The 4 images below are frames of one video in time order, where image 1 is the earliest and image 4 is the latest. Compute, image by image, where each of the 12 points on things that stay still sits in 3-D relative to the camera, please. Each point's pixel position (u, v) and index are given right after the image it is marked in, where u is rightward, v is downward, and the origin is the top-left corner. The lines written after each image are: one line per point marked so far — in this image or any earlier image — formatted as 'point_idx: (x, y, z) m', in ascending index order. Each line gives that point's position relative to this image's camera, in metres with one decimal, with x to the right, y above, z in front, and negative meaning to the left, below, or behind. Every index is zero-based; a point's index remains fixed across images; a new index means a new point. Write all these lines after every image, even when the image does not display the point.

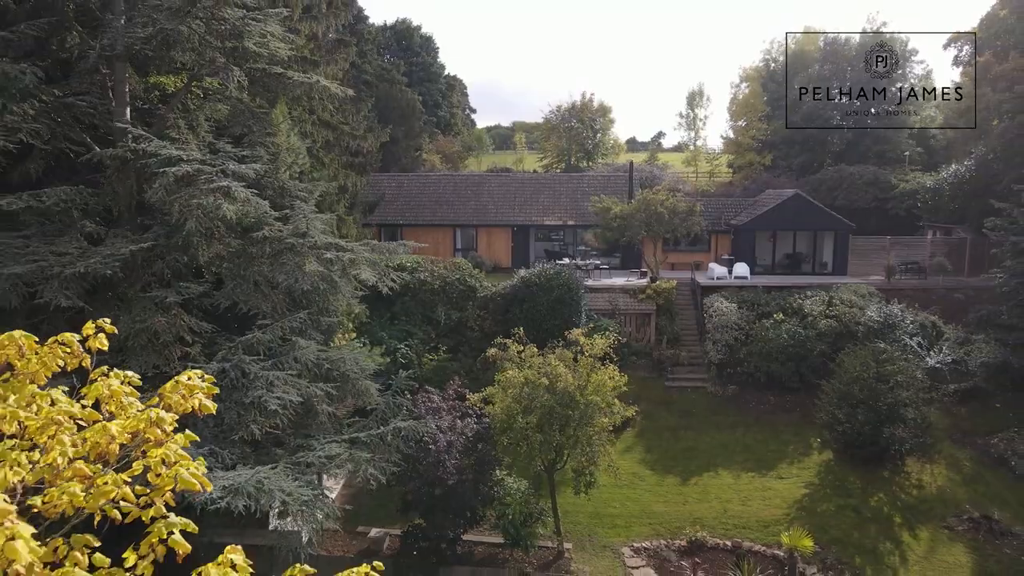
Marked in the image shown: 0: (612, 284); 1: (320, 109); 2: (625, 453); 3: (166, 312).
0: (+1.9, +0.1, +19.4) m
1: (-2.6, +2.4, +13.8) m
2: (+1.5, -2.3, +14.1) m
3: (-3.1, -0.2, +9.2) m
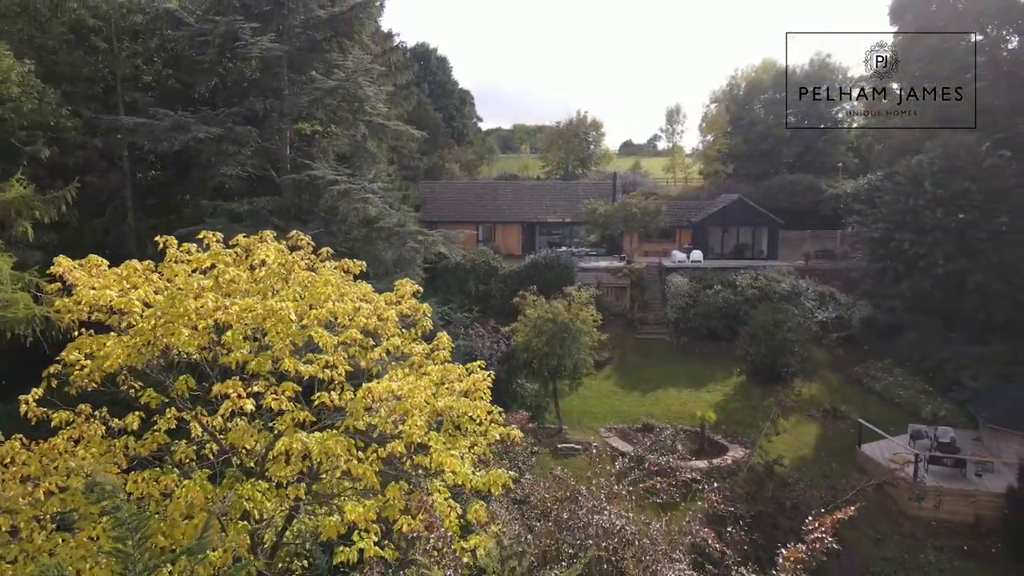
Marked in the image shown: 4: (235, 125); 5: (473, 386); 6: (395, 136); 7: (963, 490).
0: (+2.1, +0.5, +25.8) m
1: (-2.3, +2.8, +20.2) m
2: (+1.8, -1.8, +20.5) m
3: (-2.8, +0.3, +15.6) m
4: (-4.0, +2.4, +15.1) m
5: (-0.3, -0.9, +9.2) m
6: (-2.1, +2.7, +18.5) m
7: (+5.8, -2.6, +13.3) m
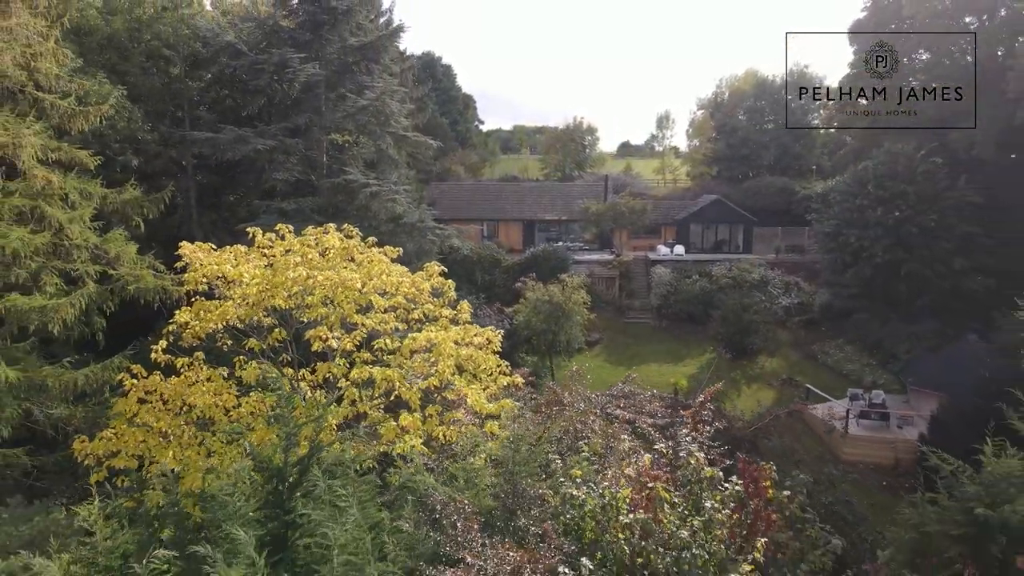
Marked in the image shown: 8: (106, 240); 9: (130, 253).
0: (+2.2, +0.8, +28.8) m
1: (-2.2, +3.1, +23.2) m
2: (+1.9, -1.5, +23.5) m
3: (-2.7, +0.5, +18.6) m
4: (-4.0, +2.6, +18.2) m
5: (-0.3, -0.6, +12.3) m
6: (-2.1, +3.0, +21.5) m
7: (+5.8, -2.4, +16.4) m
8: (-4.8, +0.6, +12.3) m
9: (-4.5, +0.4, +12.3) m
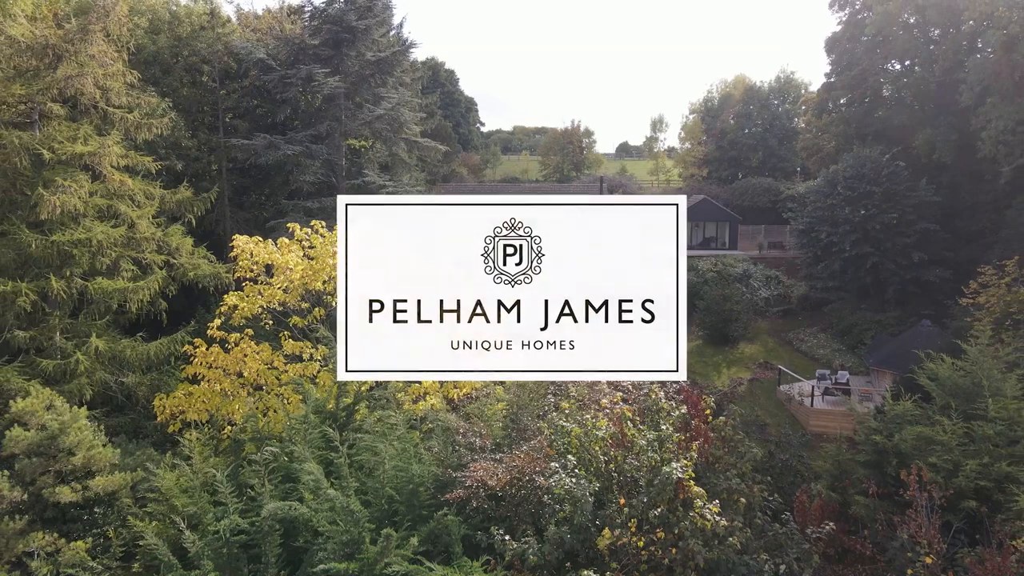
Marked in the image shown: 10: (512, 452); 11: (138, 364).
0: (+2.2, +1.0, +30.9) m
1: (-2.2, +3.3, +25.3) m
2: (+1.9, -1.3, +25.6) m
3: (-2.7, +0.7, +20.7) m
4: (-3.9, +2.8, +20.3) m
5: (-0.3, -0.4, +14.4) m
6: (-2.0, +3.1, +23.6) m
7: (+5.9, -2.2, +18.5) m
8: (-4.8, +0.7, +14.4) m
9: (-4.5, +0.6, +14.4) m
10: (0.0, -1.4, +8.7) m
11: (-4.8, -1.0, +13.4) m
